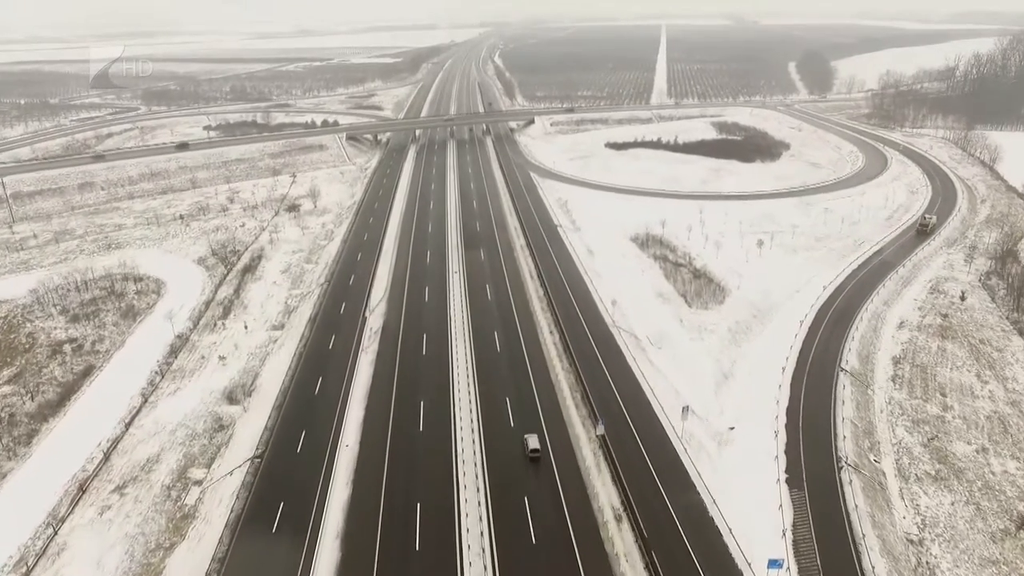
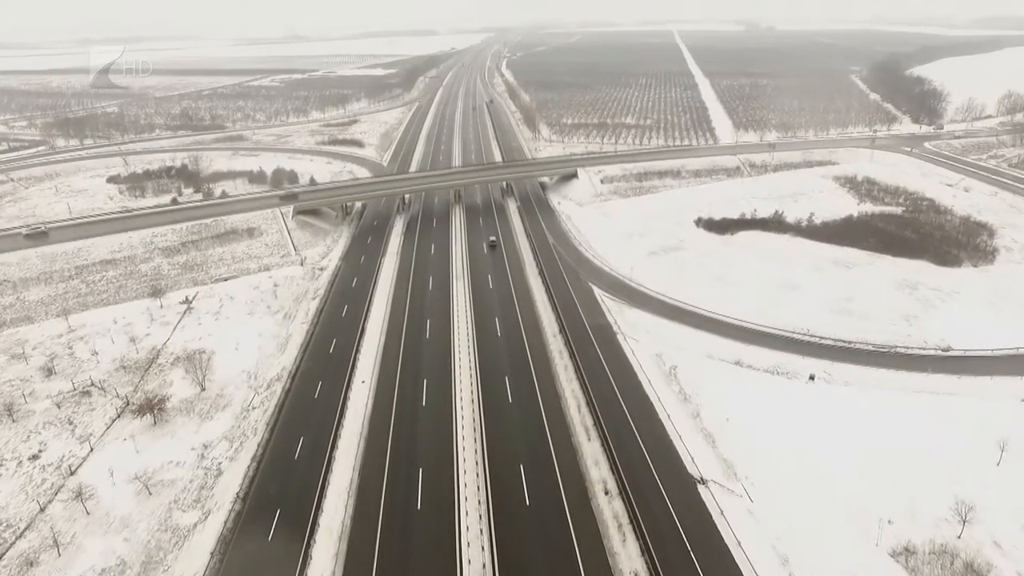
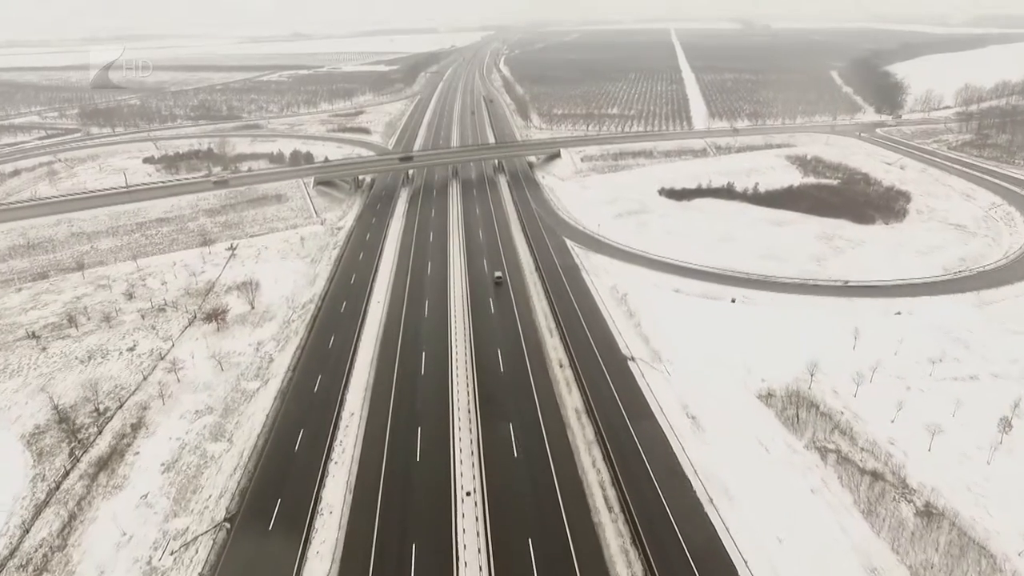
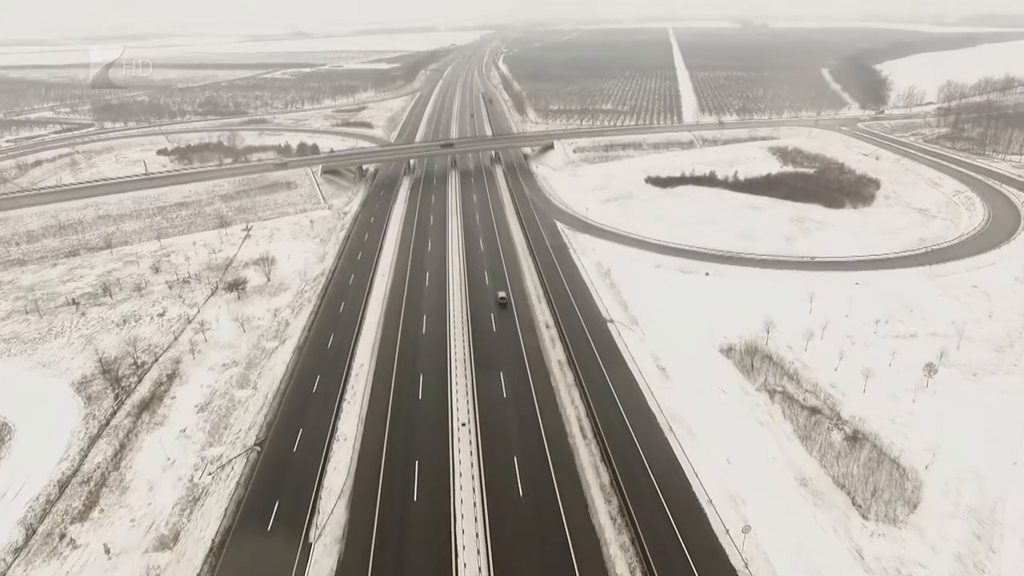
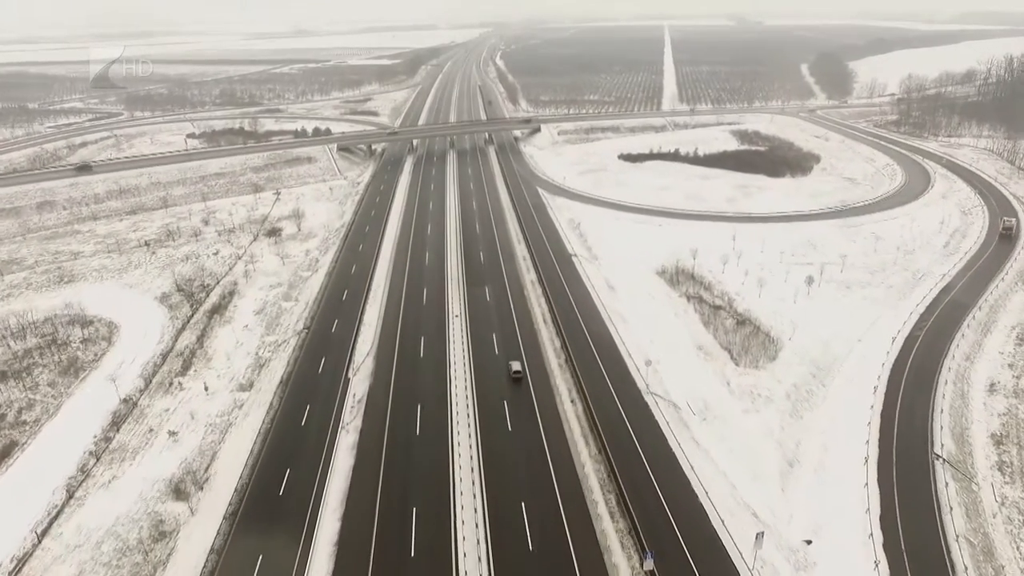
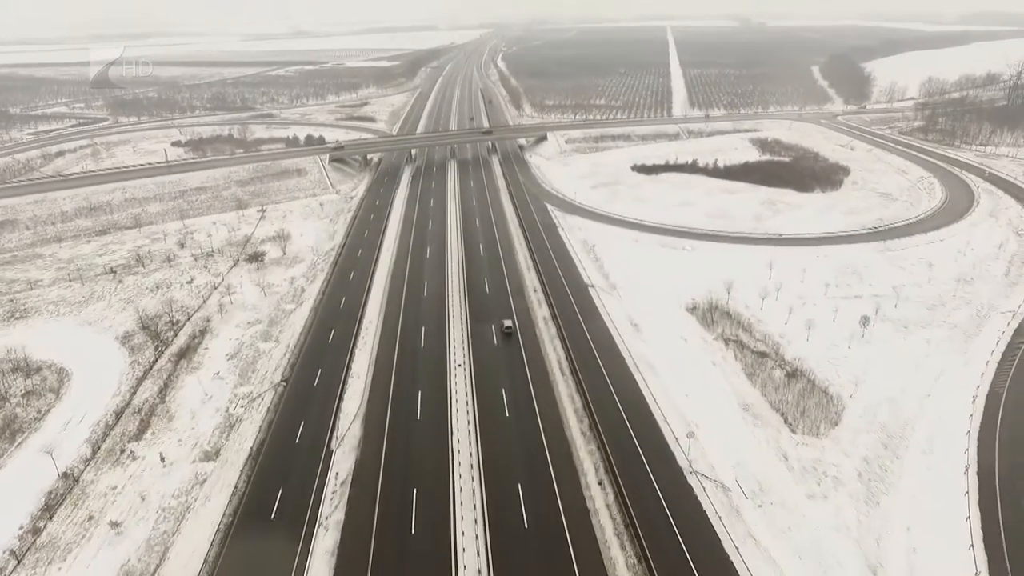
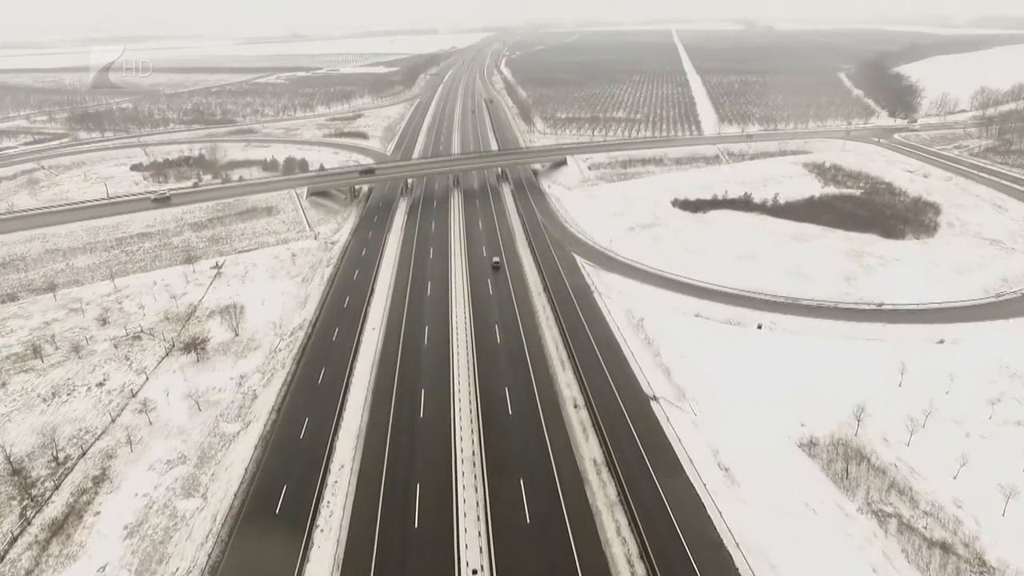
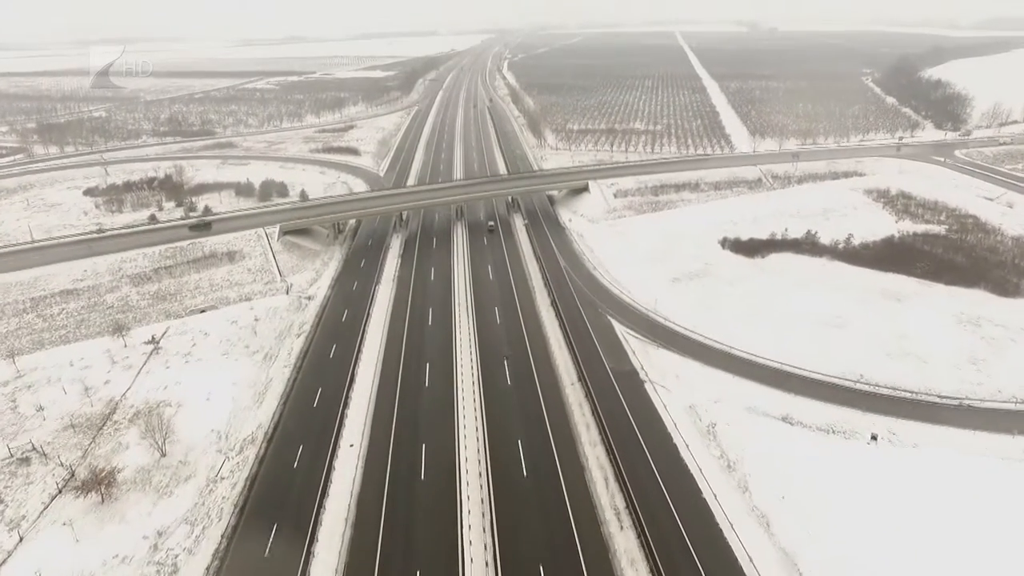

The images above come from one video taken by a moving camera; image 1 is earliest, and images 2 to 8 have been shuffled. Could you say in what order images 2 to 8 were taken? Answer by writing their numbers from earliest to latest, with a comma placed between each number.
5, 6, 4, 3, 7, 2, 8
